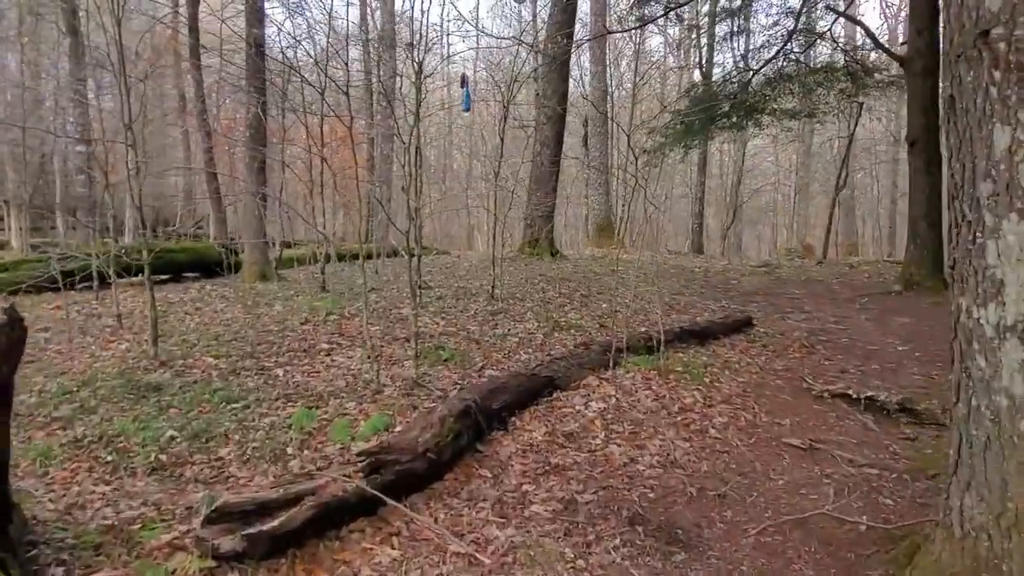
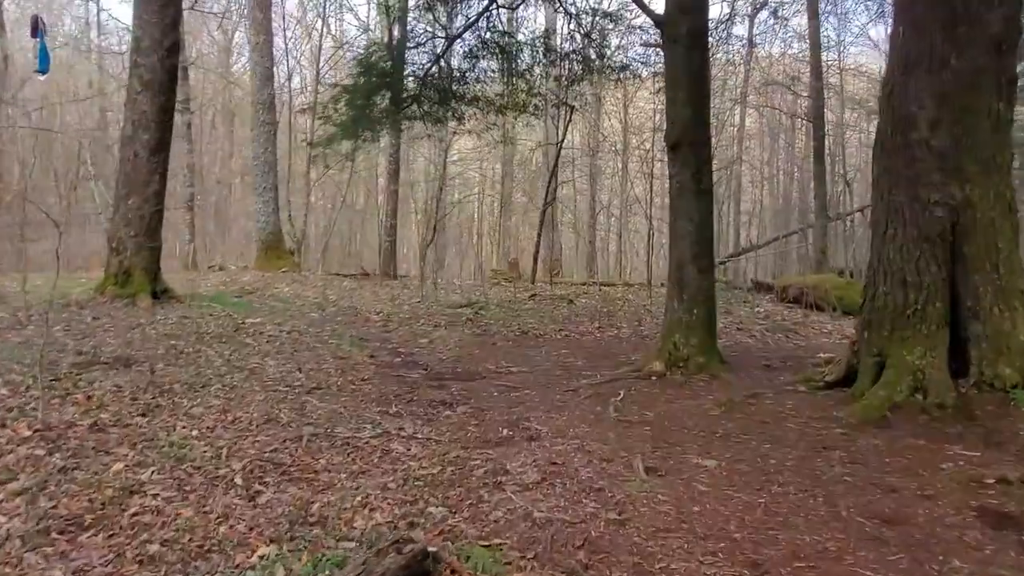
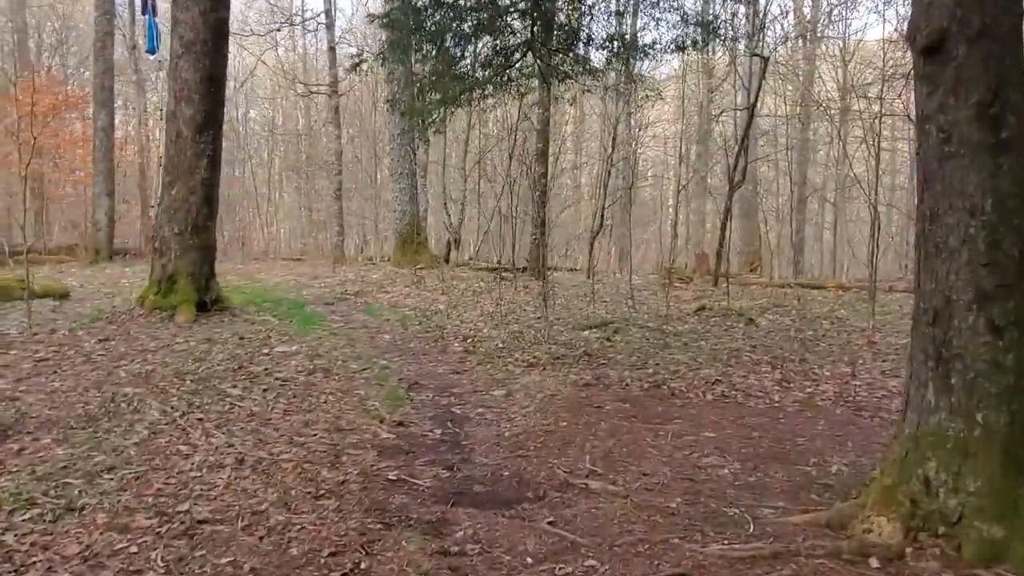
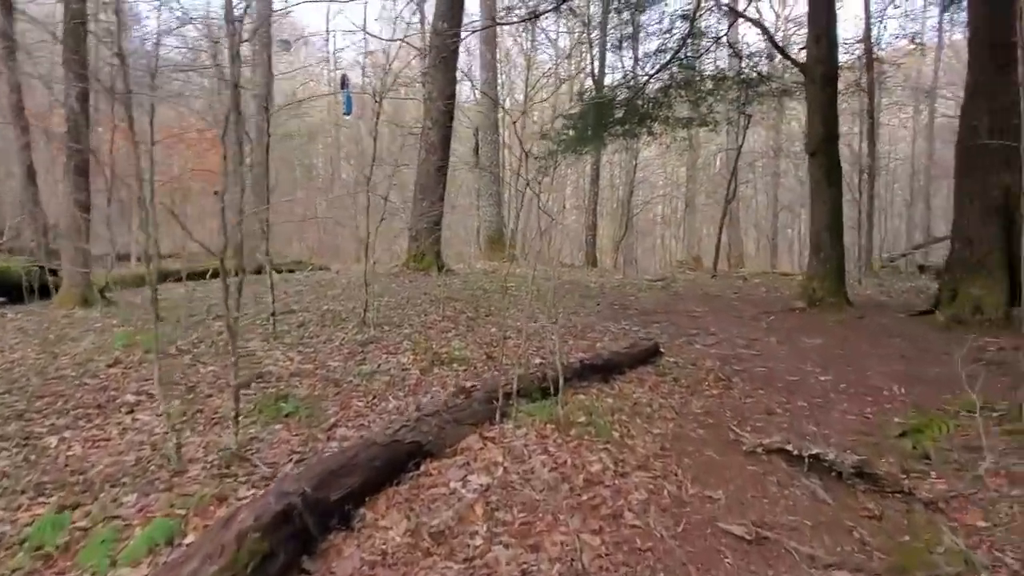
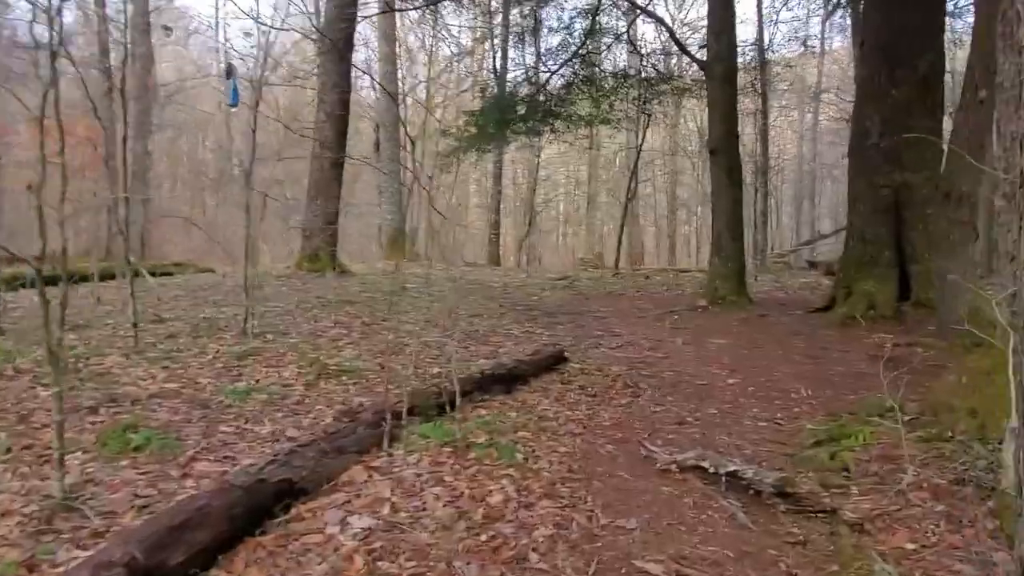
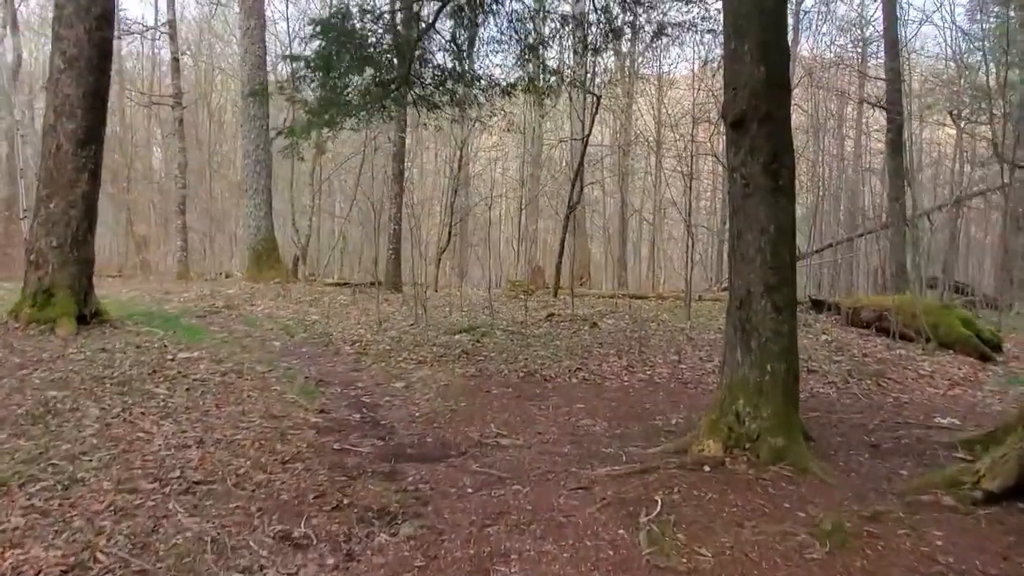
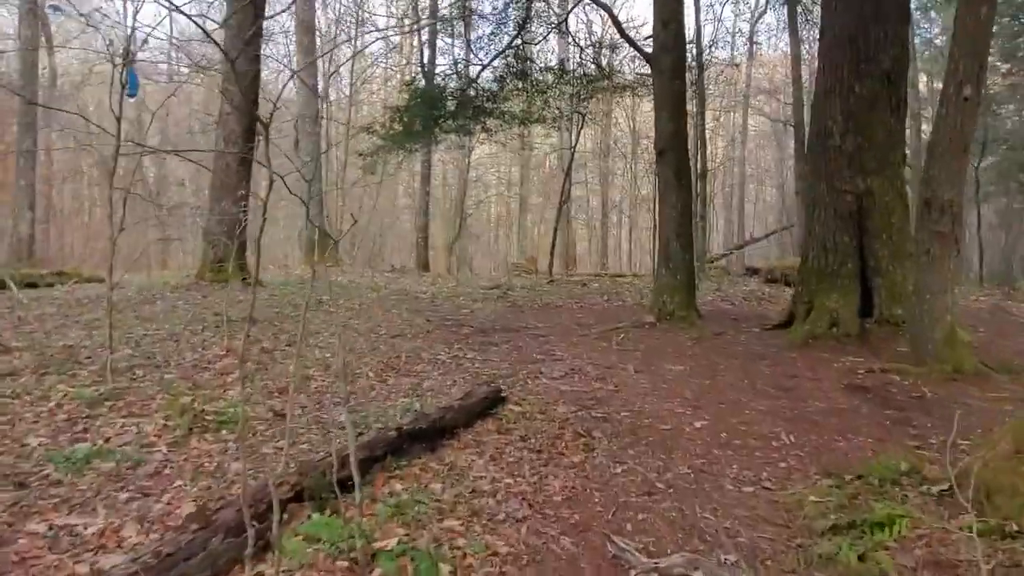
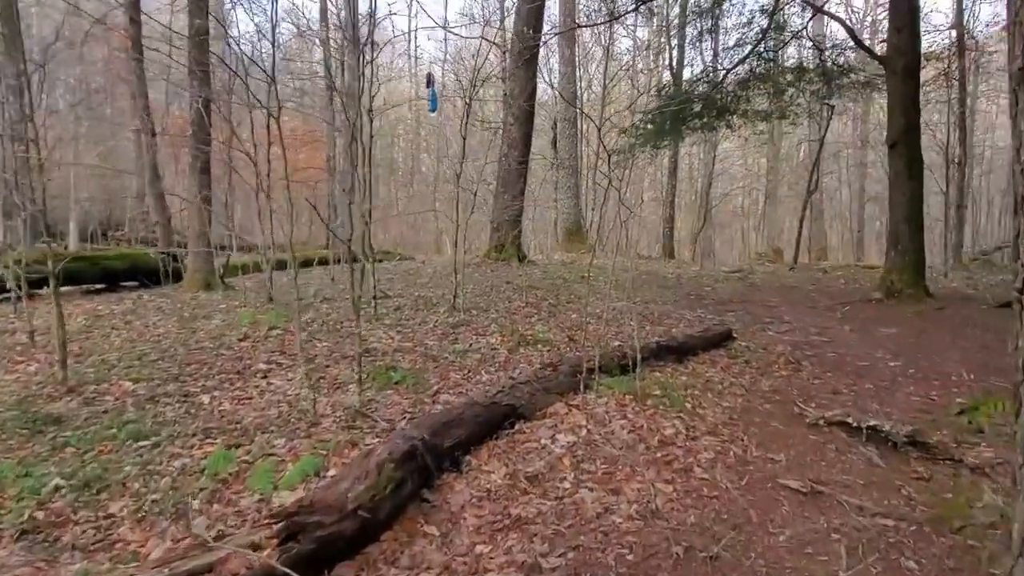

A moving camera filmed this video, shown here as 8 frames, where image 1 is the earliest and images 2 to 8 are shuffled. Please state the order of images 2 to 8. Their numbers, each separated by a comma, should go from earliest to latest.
8, 4, 5, 7, 2, 6, 3
